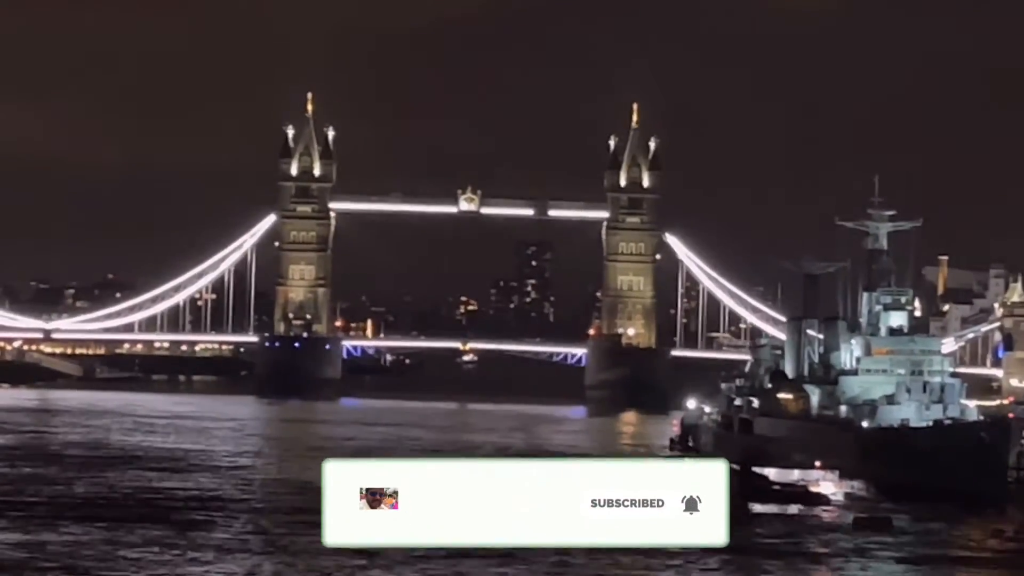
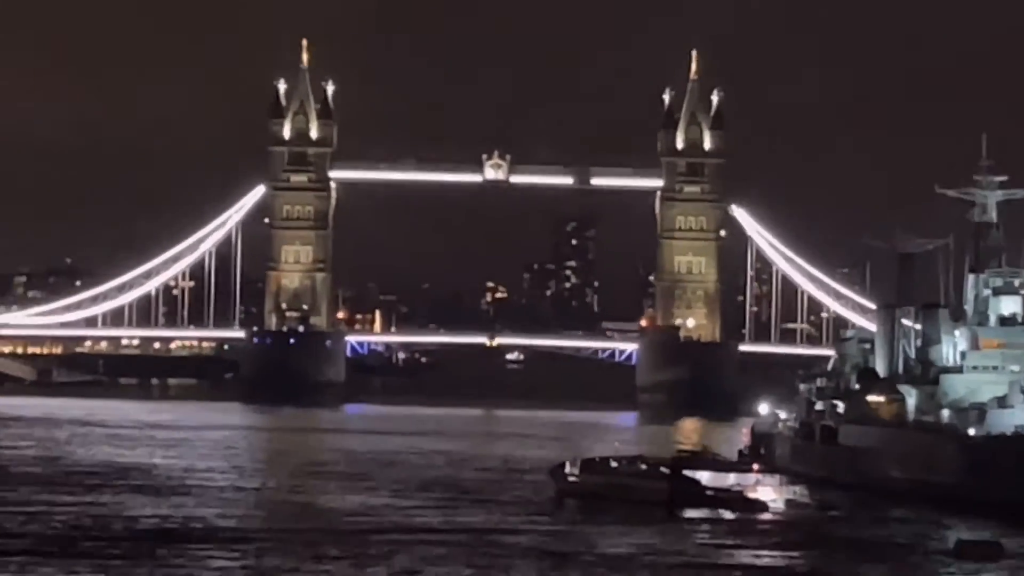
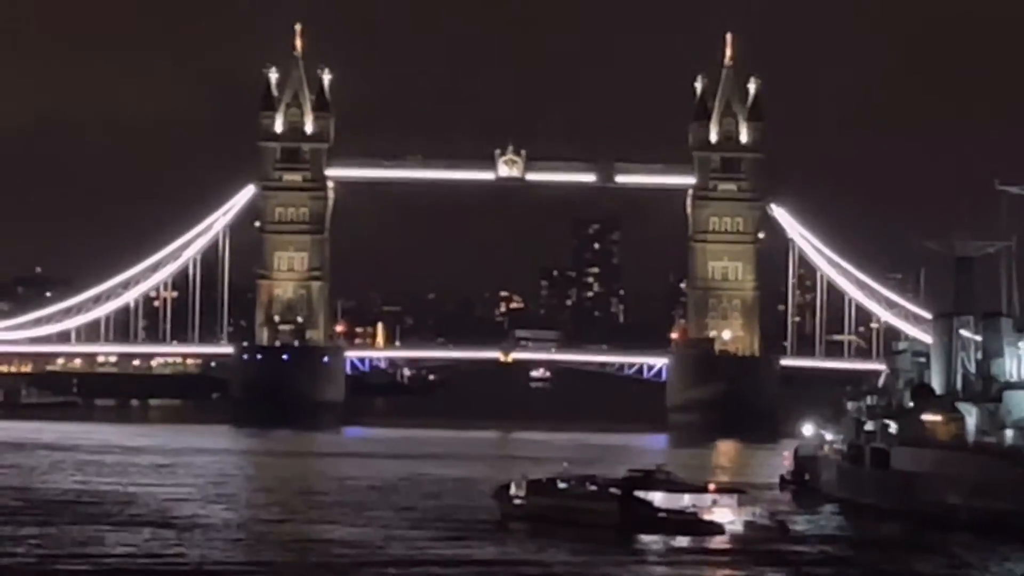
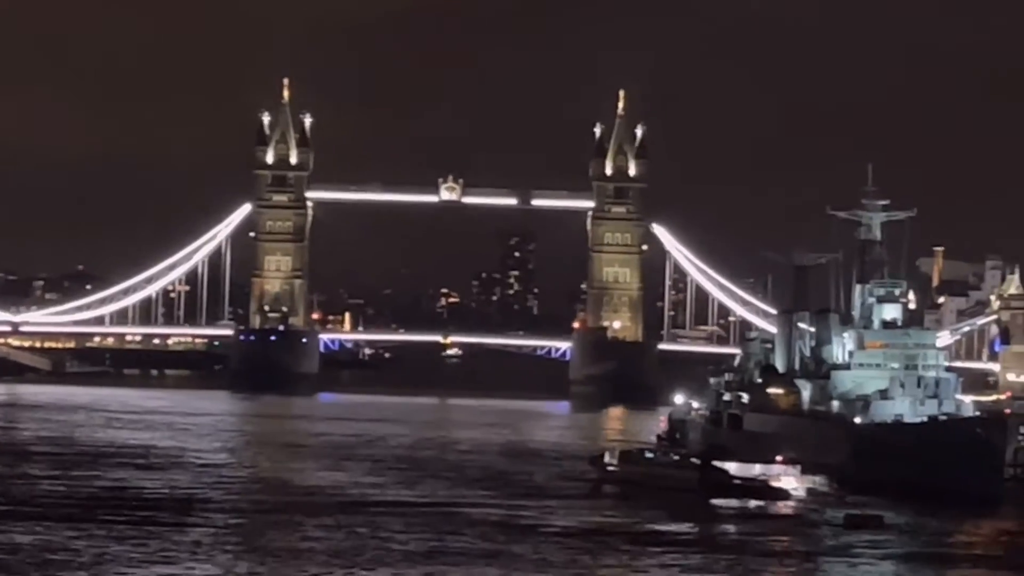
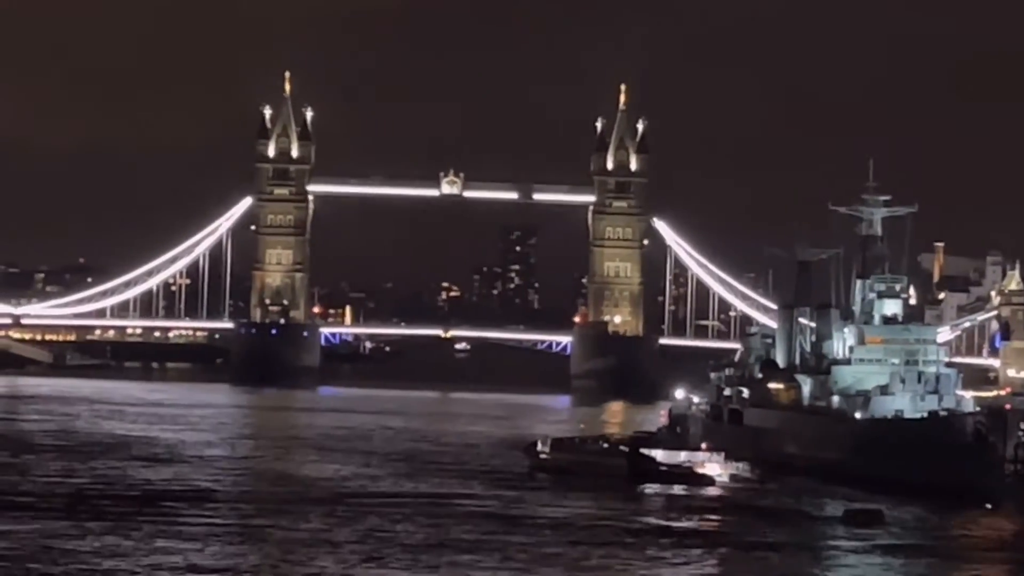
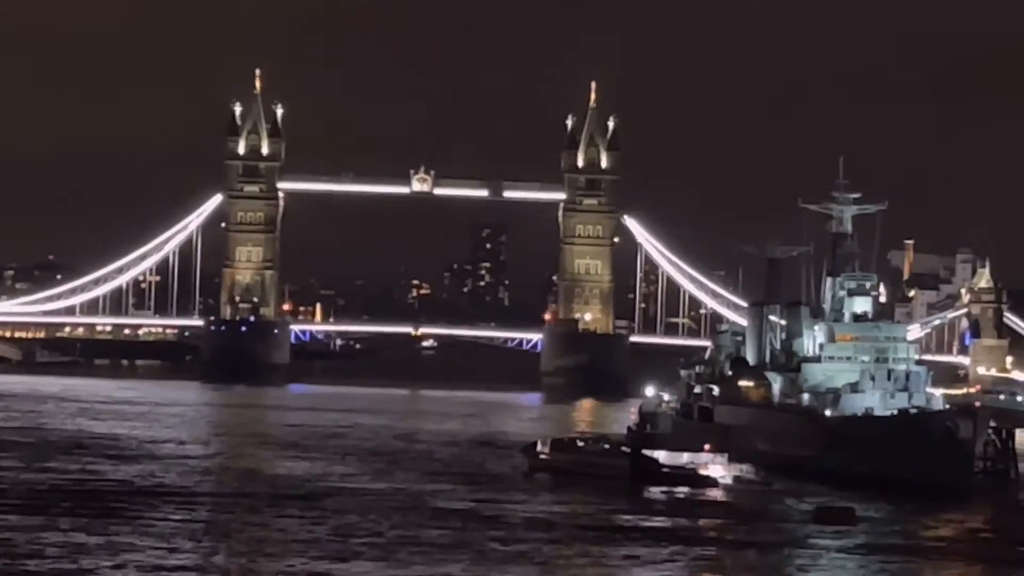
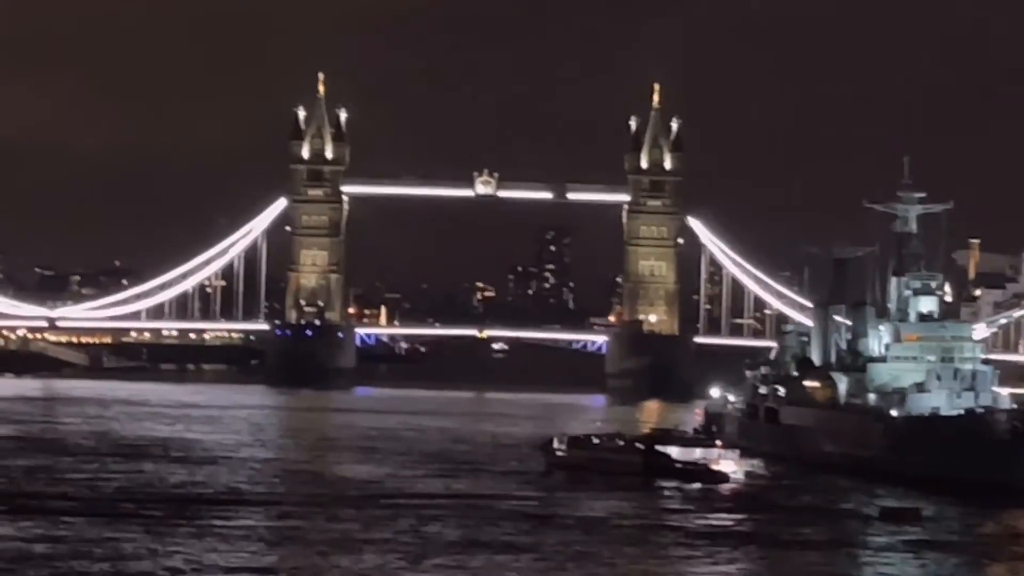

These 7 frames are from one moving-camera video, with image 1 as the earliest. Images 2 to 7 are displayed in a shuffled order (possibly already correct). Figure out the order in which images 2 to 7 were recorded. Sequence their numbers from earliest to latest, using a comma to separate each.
4, 6, 5, 7, 2, 3
